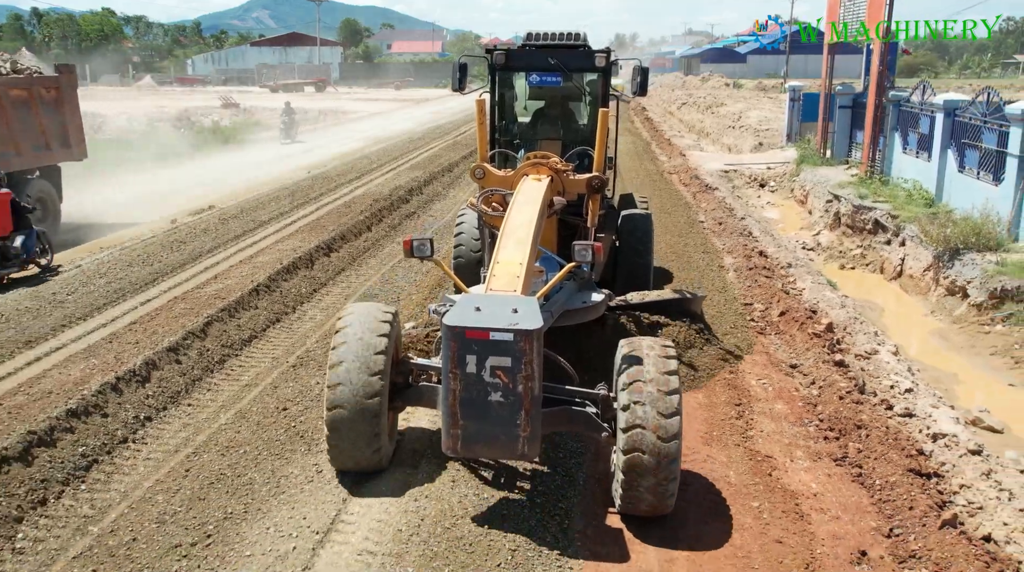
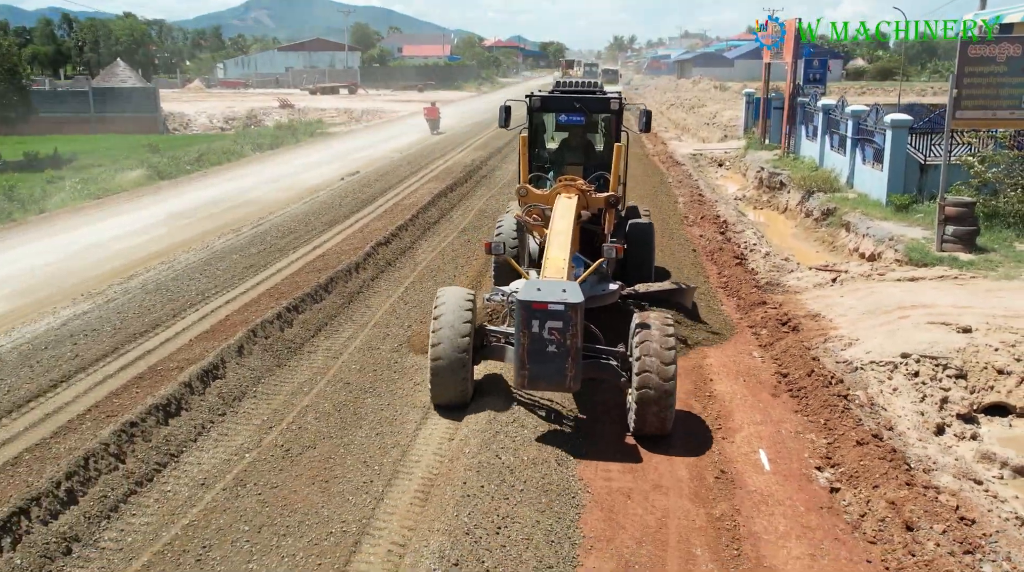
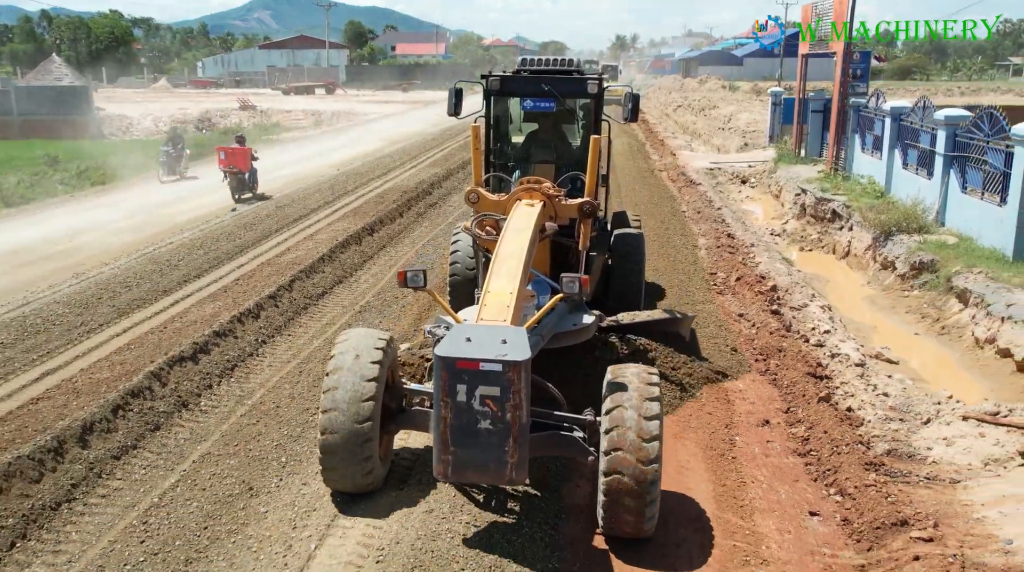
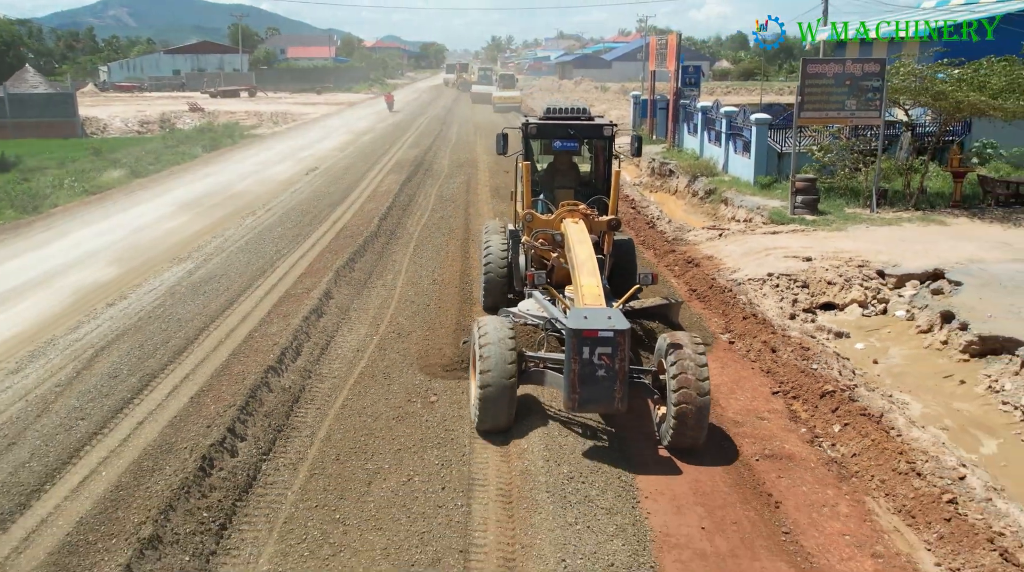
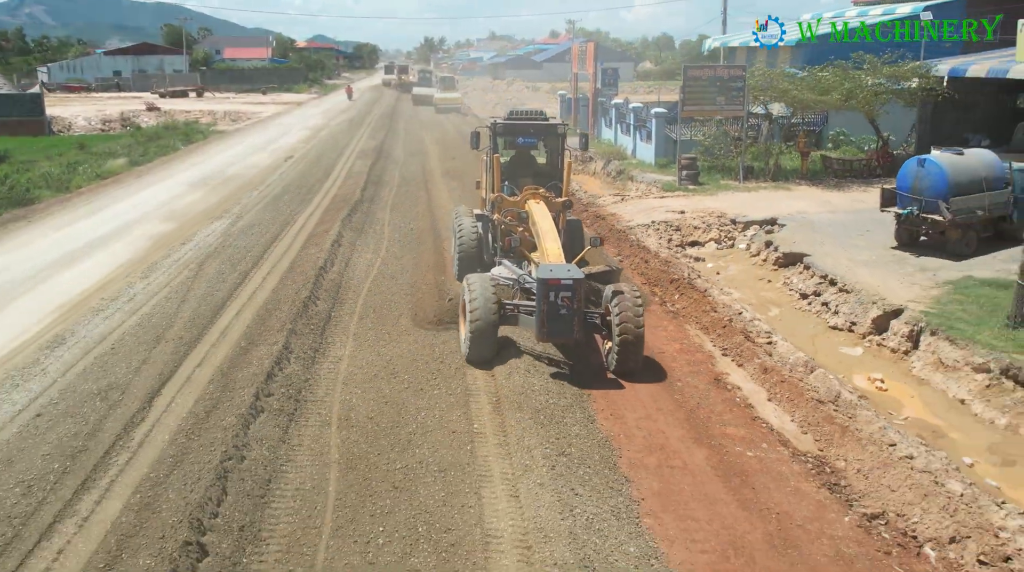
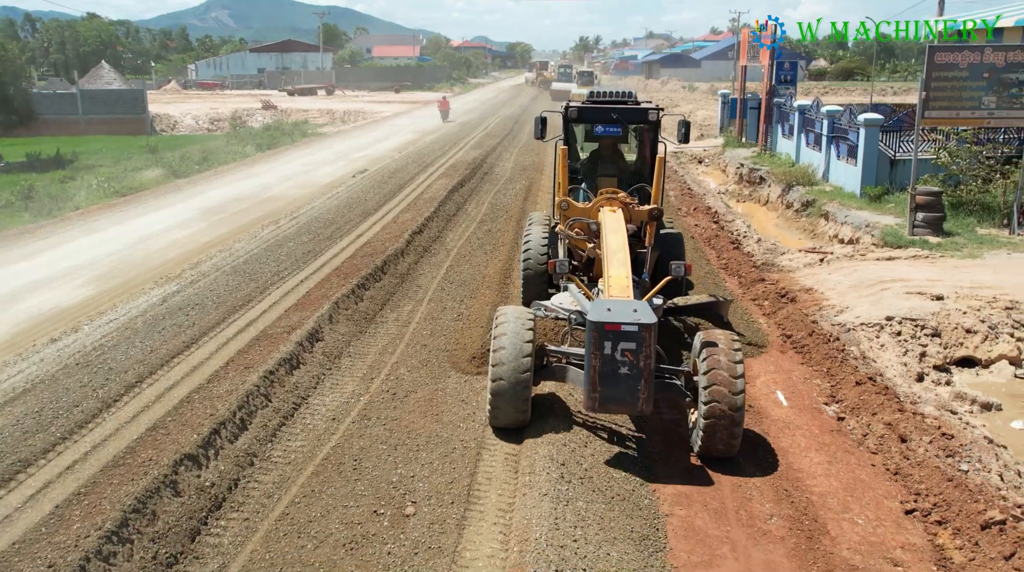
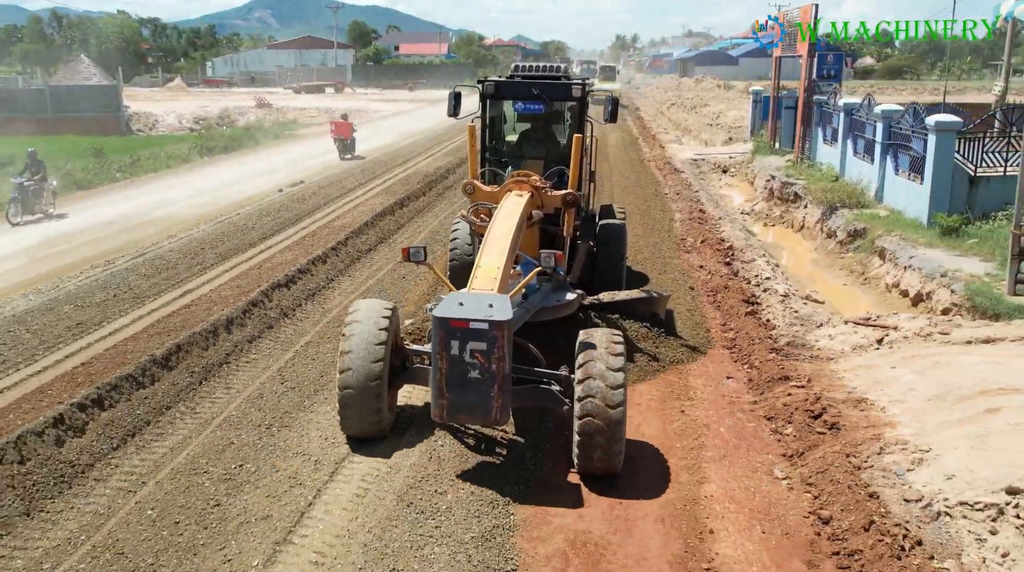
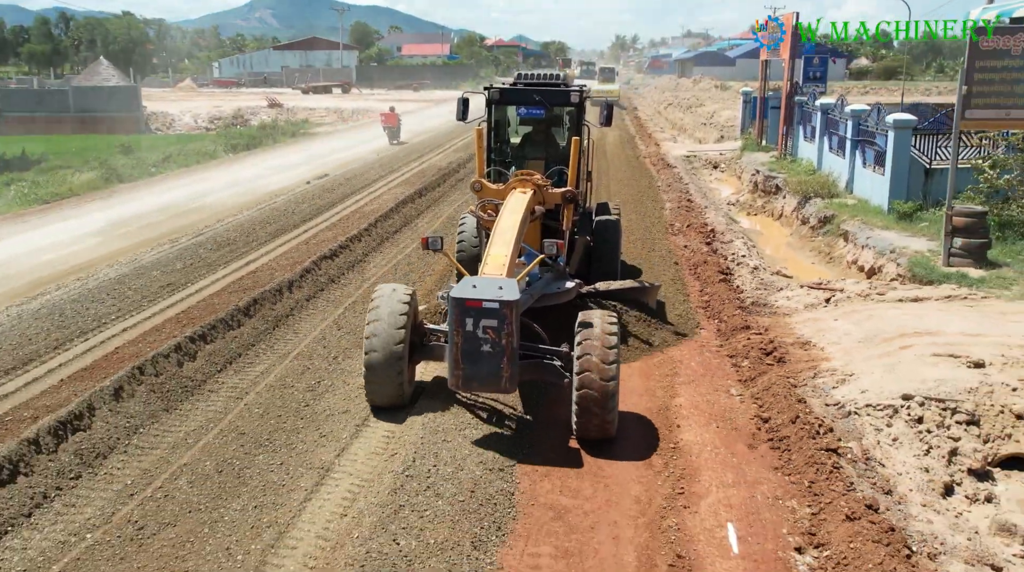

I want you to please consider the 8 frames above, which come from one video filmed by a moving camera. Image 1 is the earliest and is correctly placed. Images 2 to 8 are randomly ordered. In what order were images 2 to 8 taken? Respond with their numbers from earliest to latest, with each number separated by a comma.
3, 7, 8, 2, 6, 4, 5
